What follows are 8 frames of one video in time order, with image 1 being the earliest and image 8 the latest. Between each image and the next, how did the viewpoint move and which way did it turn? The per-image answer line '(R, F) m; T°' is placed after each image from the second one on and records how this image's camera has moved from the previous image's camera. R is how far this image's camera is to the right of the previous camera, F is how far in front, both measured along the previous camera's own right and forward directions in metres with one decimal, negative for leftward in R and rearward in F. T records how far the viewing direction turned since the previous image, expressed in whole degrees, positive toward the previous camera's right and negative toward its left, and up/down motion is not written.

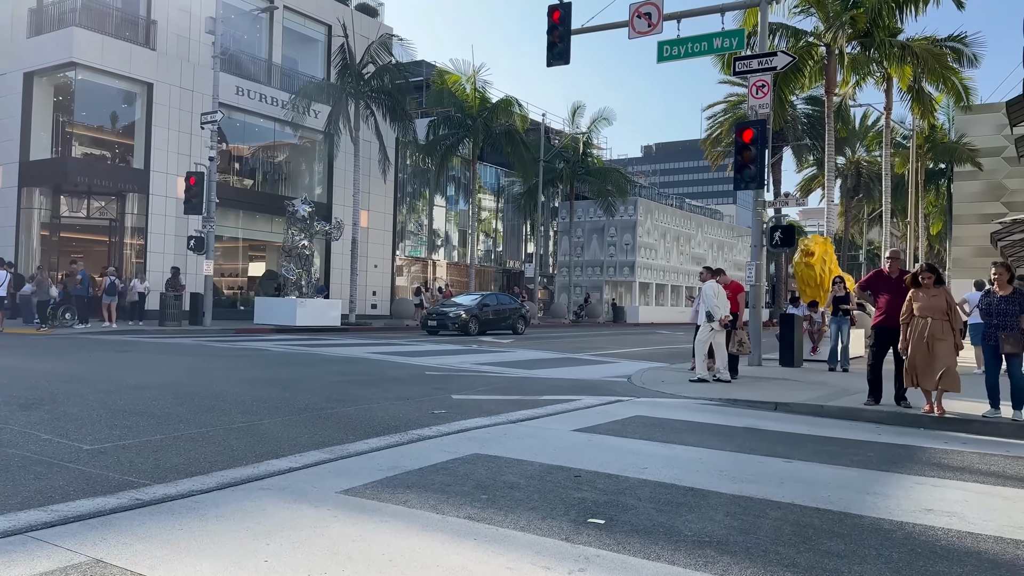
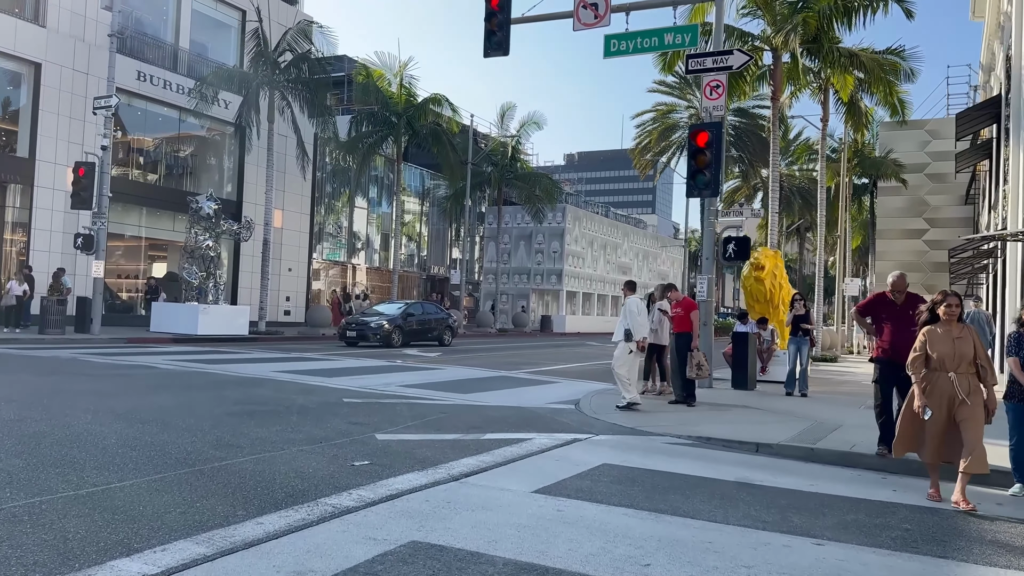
(-0.2, +1.6) m; +6°
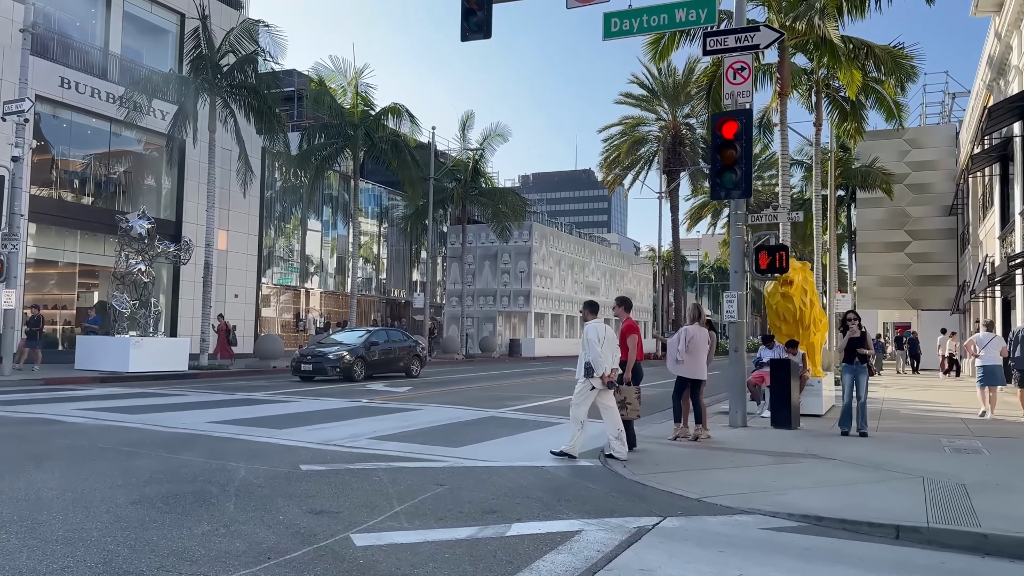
(-0.5, +2.5) m; +3°
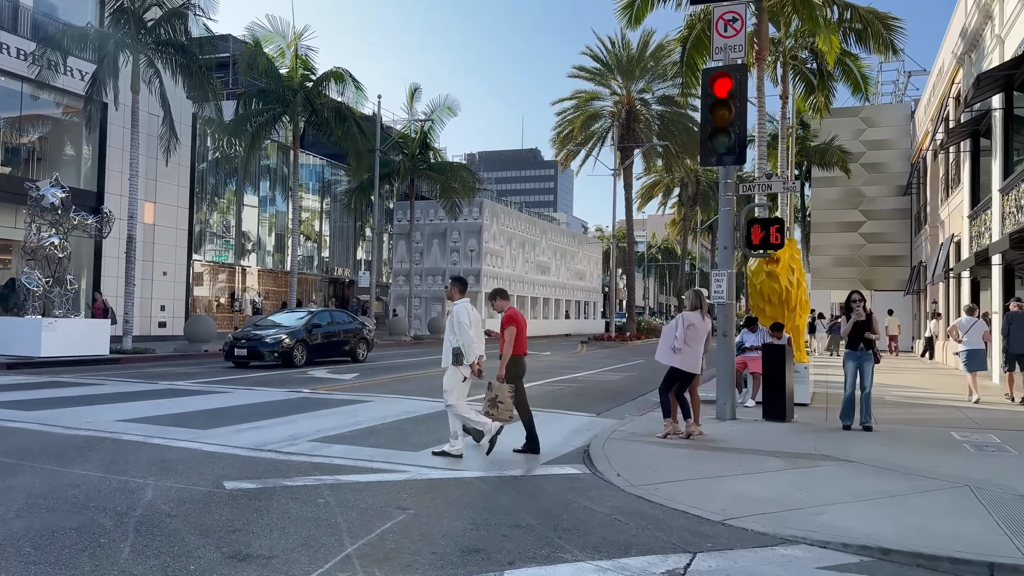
(-0.3, +1.4) m; +4°
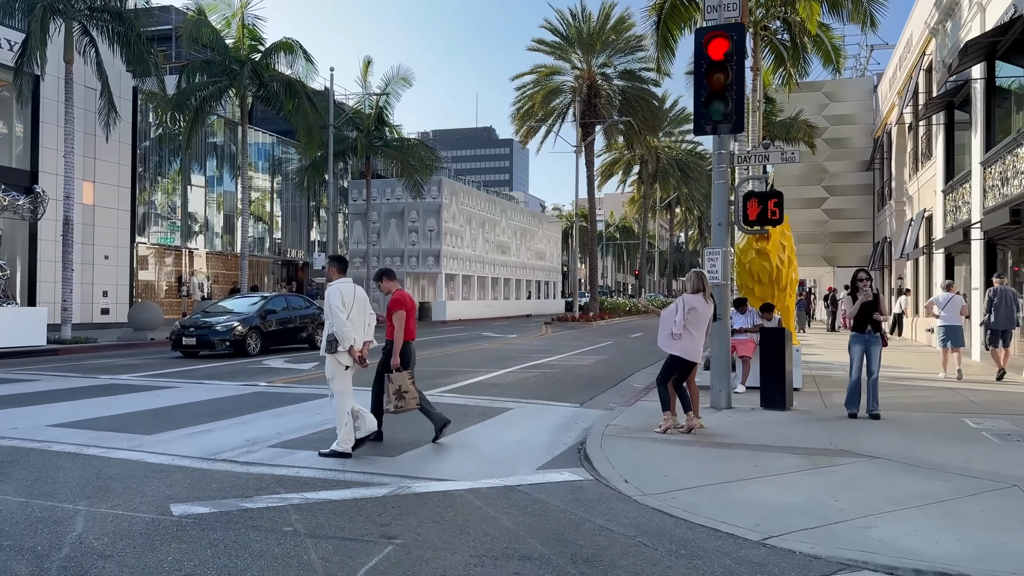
(-0.3, +0.9) m; +3°
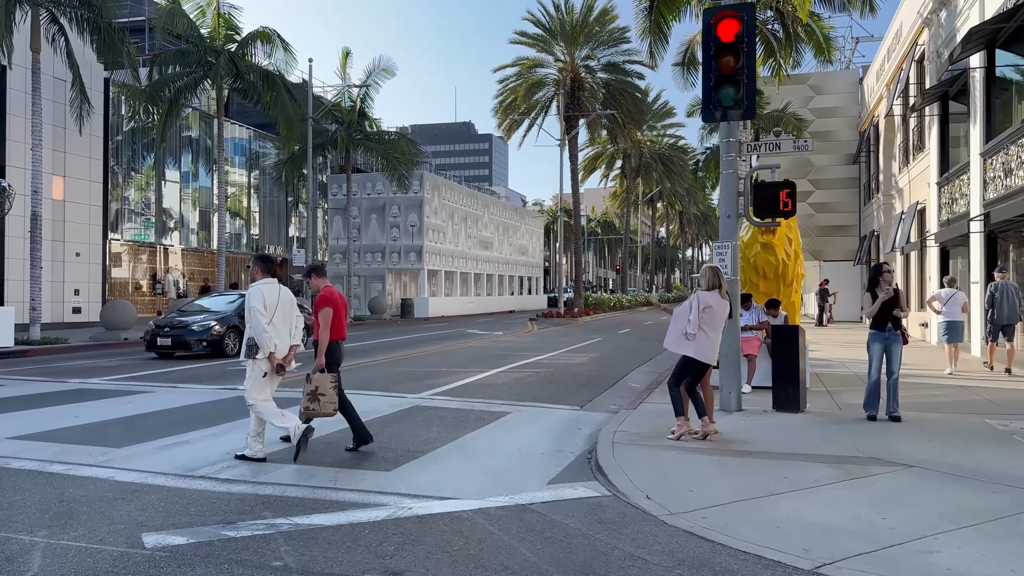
(-0.2, +0.6) m; +1°
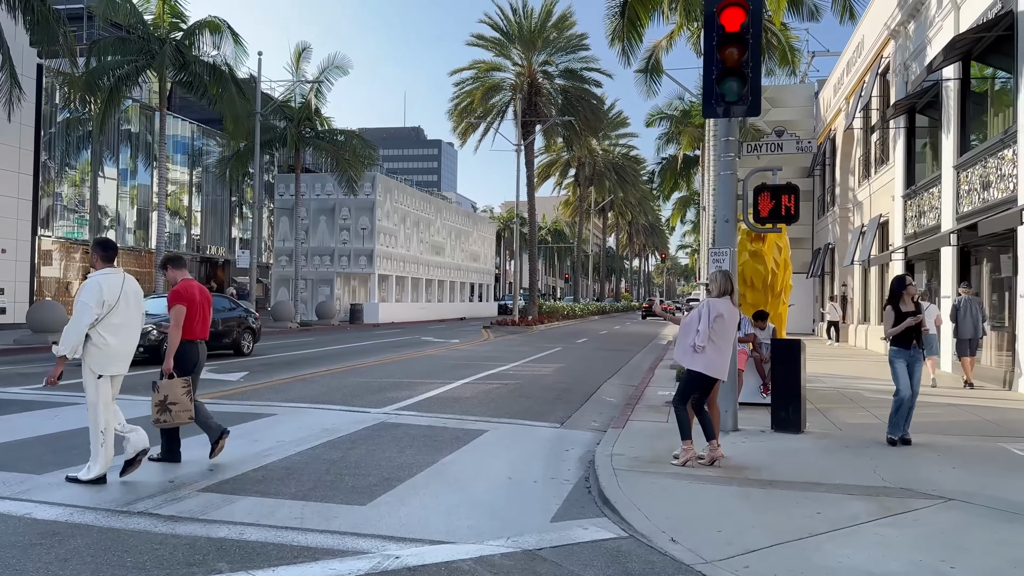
(-0.4, +0.9) m; +4°
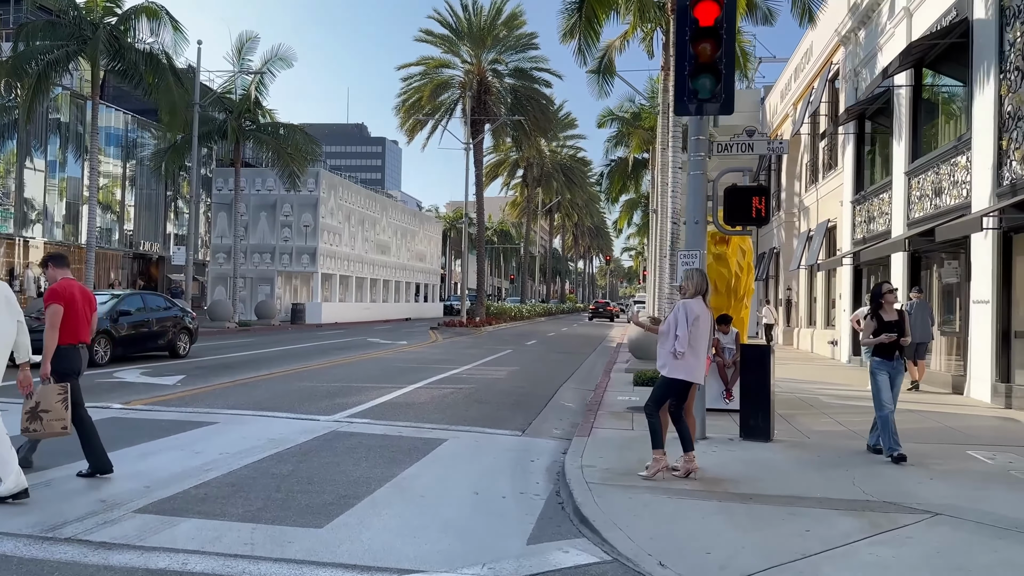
(-0.2, +0.4) m; +4°
